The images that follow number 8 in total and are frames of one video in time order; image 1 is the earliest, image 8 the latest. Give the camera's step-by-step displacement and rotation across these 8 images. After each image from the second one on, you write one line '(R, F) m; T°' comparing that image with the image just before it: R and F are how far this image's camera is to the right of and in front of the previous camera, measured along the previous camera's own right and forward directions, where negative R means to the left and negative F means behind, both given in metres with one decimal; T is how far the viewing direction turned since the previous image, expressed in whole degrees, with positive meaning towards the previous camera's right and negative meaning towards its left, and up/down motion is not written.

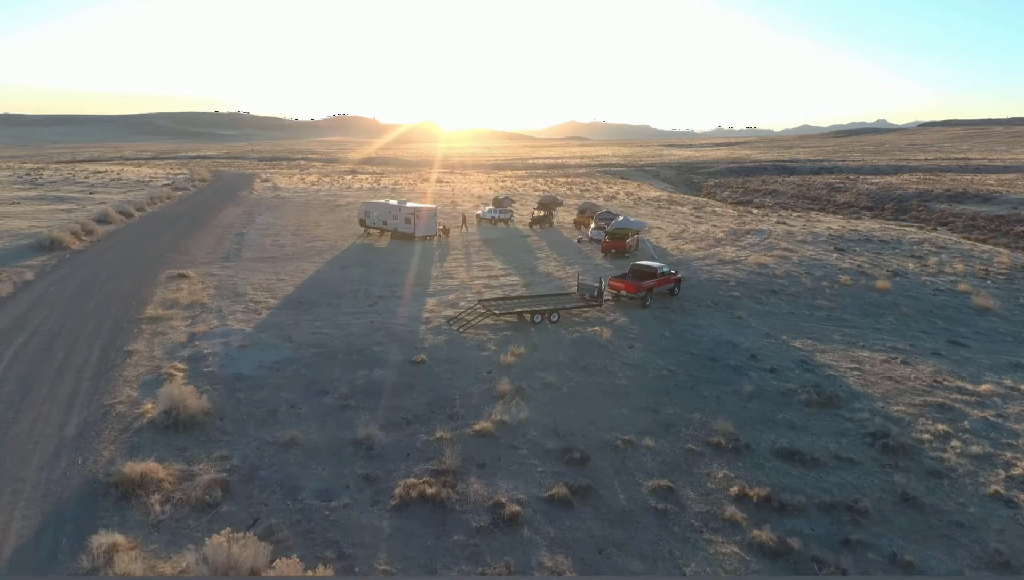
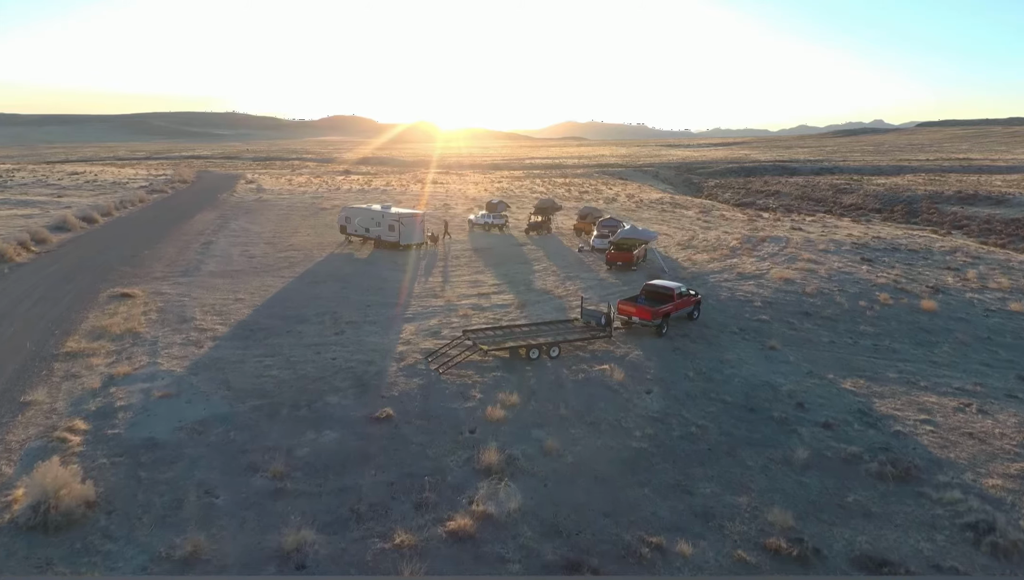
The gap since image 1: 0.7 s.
(+0.1, +3.2) m; 0°
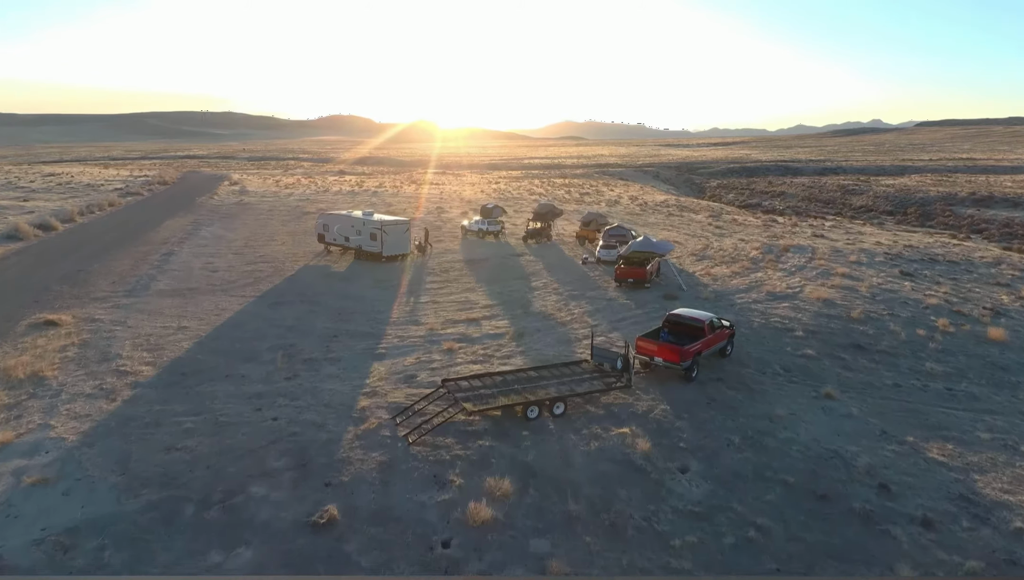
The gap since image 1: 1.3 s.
(+0.1, +3.4) m; 0°
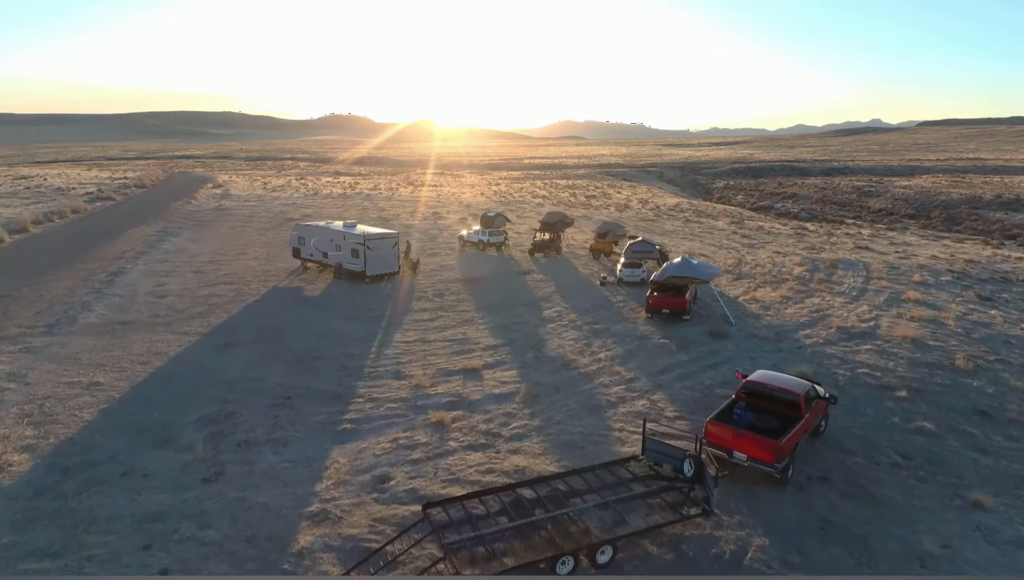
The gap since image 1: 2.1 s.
(-0.2, +4.3) m; 0°
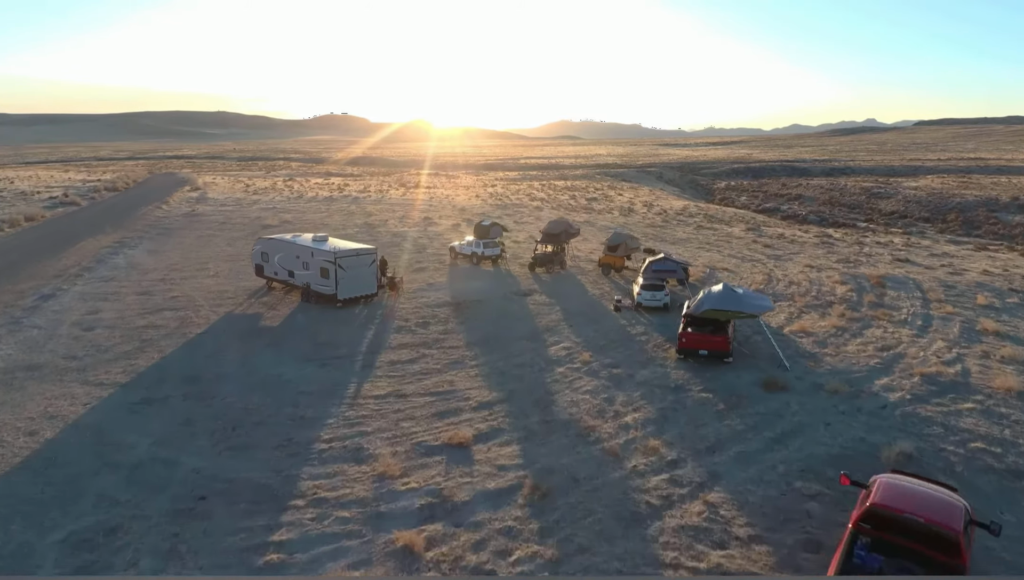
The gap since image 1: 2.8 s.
(-0.1, +3.7) m; 0°
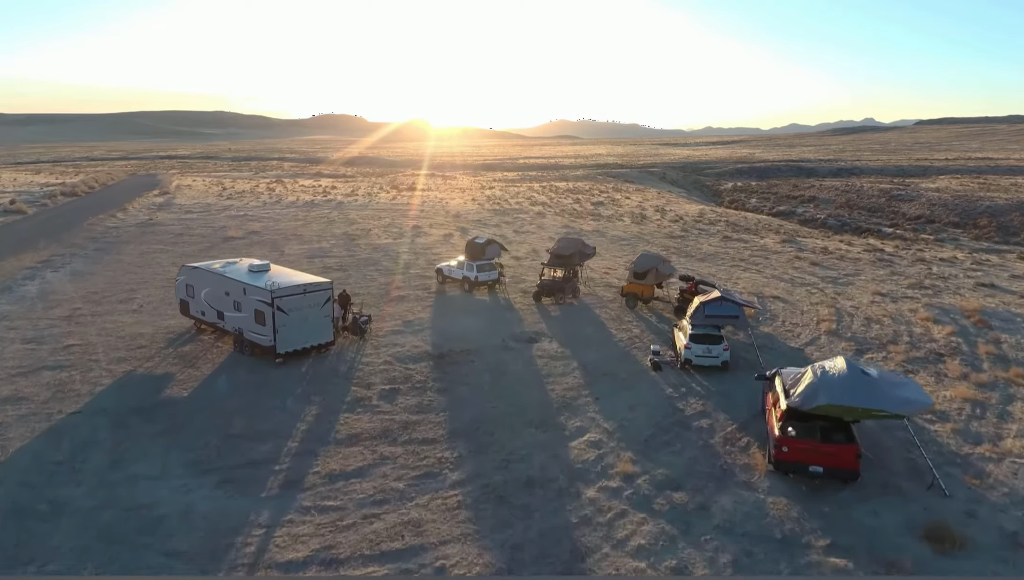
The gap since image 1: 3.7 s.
(-0.1, +5.3) m; 0°
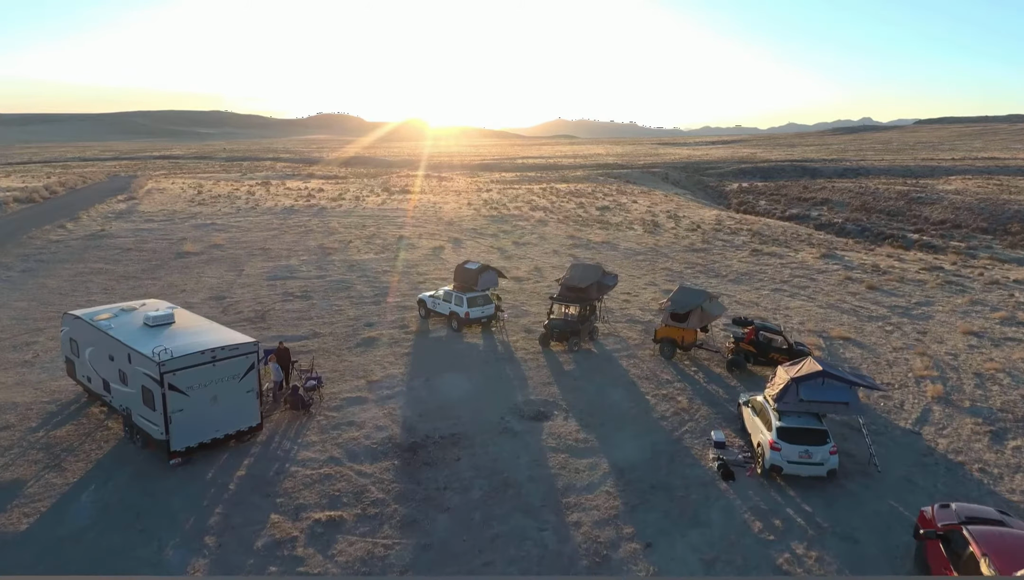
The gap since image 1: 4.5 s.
(-0.1, +4.6) m; 0°
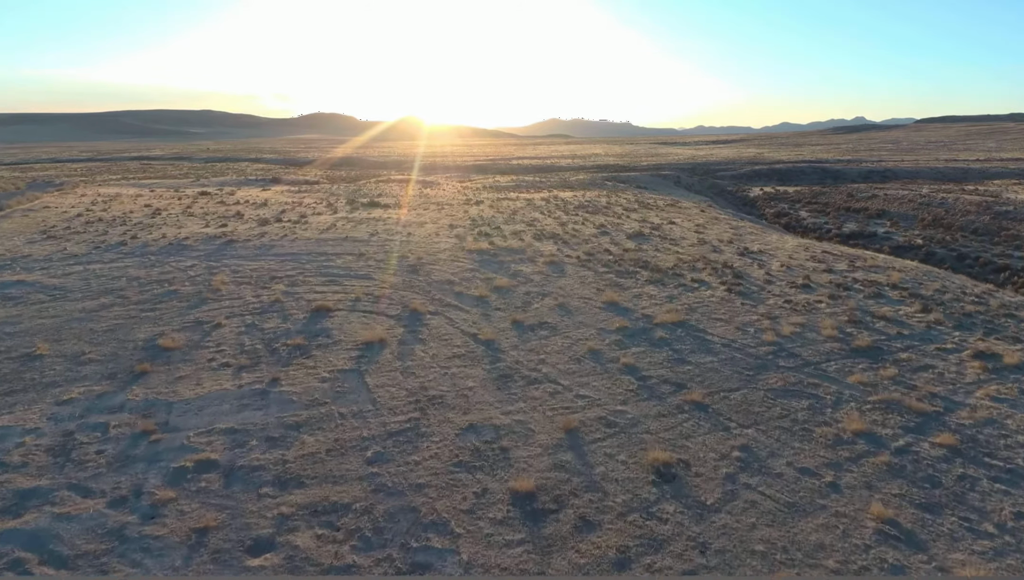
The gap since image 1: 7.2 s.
(-0.1, +15.7) m; 0°
